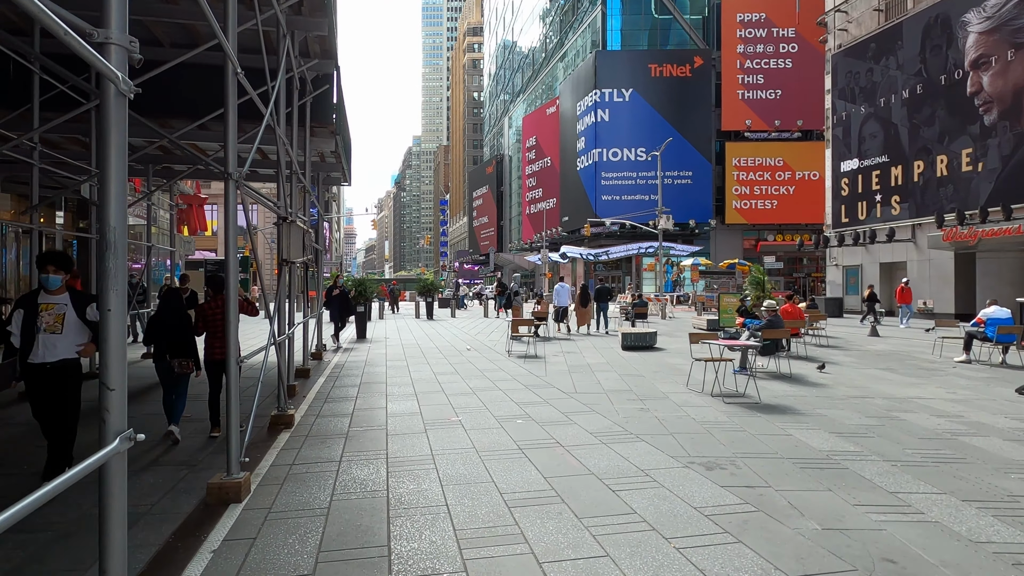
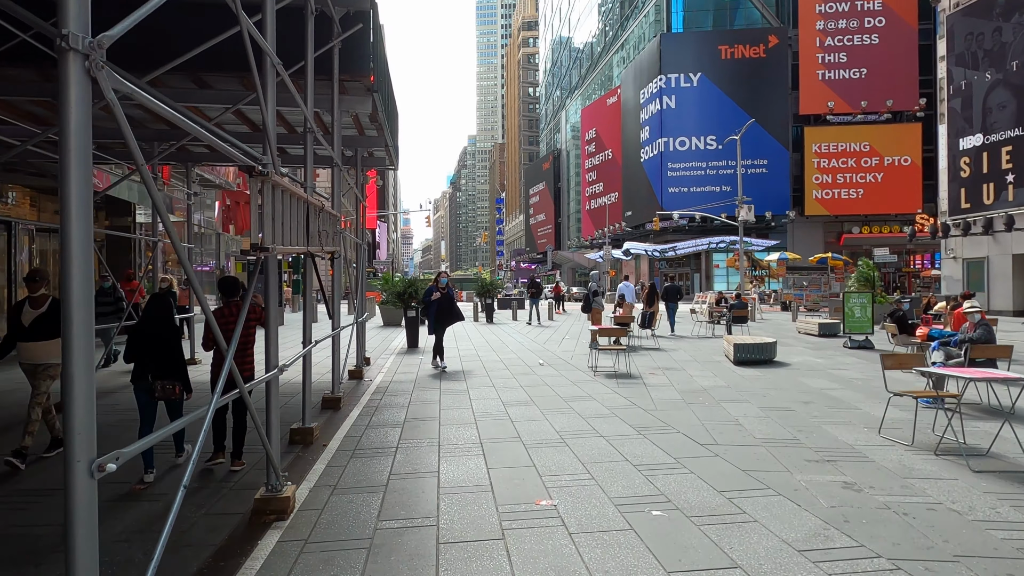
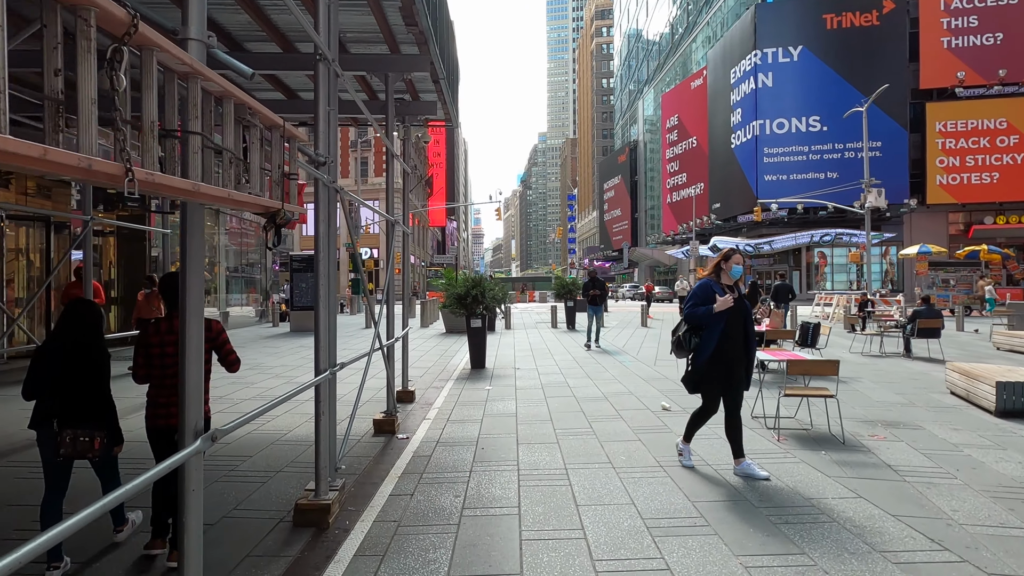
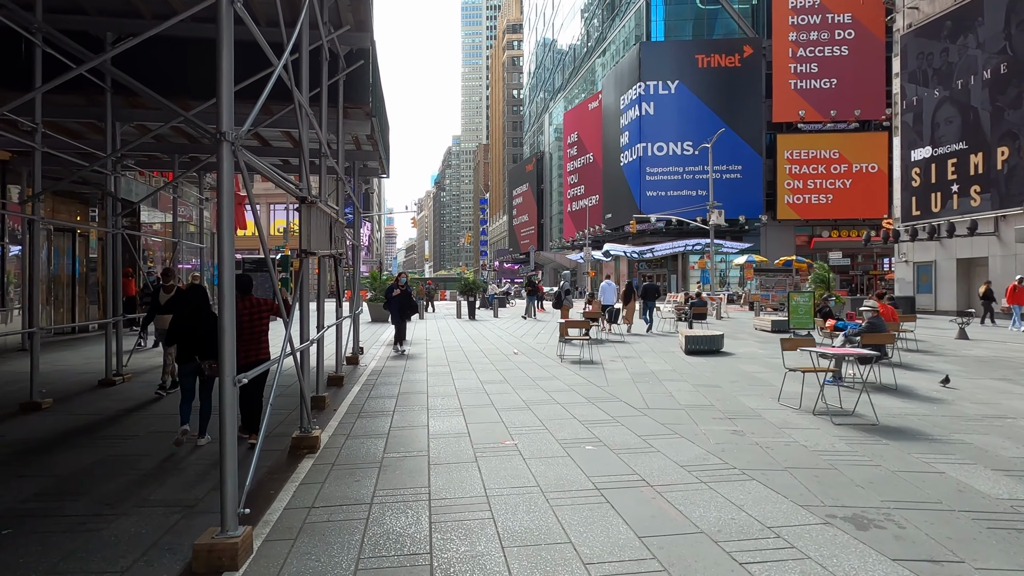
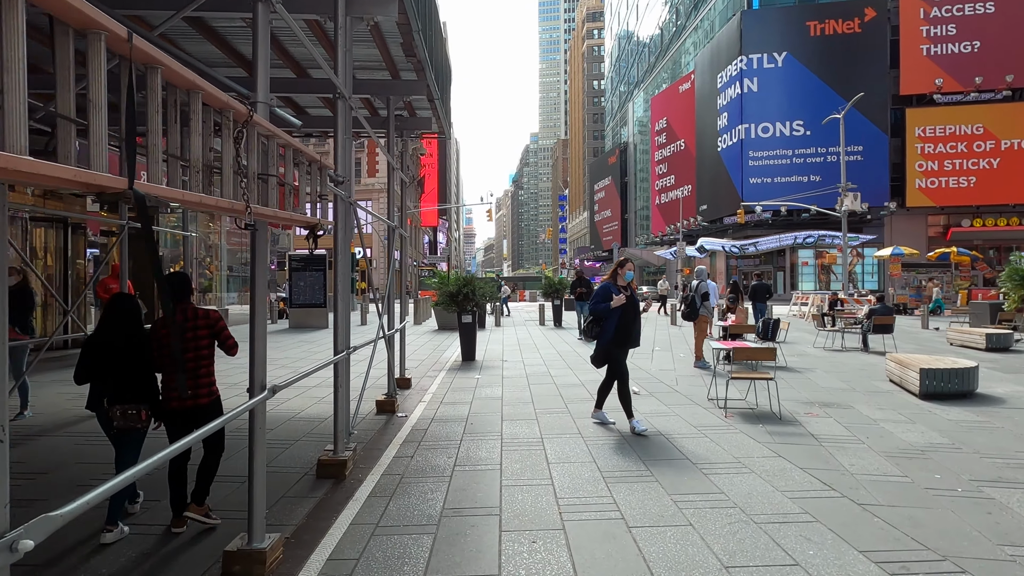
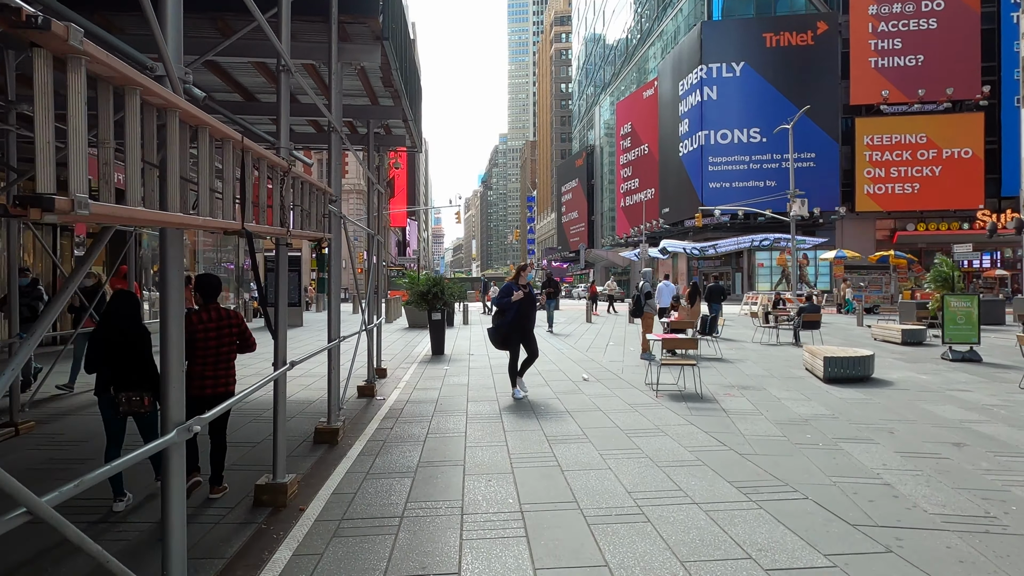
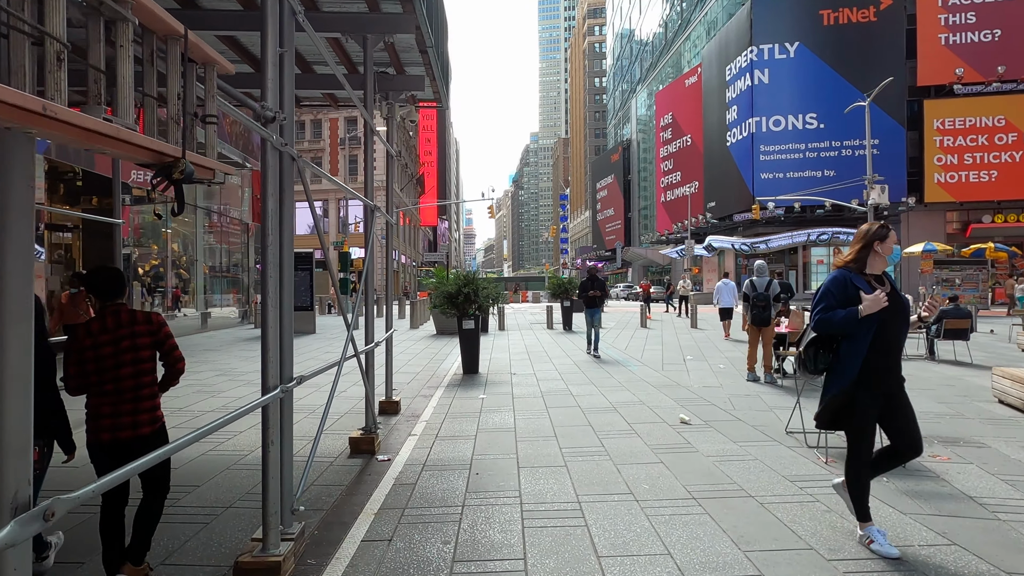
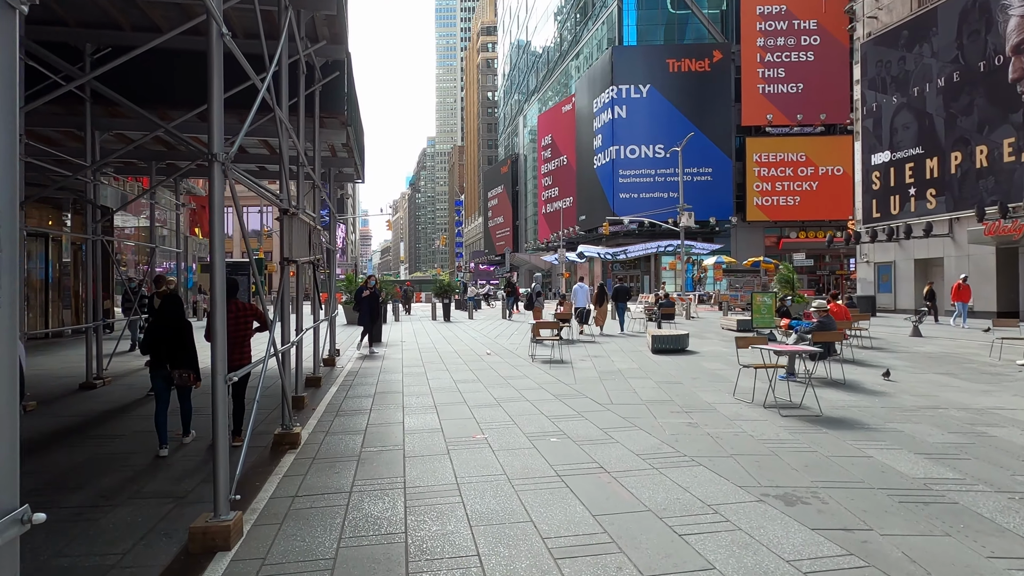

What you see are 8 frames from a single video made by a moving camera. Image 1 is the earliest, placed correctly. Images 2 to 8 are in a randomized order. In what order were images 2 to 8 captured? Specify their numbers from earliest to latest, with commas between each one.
8, 4, 2, 6, 5, 3, 7
